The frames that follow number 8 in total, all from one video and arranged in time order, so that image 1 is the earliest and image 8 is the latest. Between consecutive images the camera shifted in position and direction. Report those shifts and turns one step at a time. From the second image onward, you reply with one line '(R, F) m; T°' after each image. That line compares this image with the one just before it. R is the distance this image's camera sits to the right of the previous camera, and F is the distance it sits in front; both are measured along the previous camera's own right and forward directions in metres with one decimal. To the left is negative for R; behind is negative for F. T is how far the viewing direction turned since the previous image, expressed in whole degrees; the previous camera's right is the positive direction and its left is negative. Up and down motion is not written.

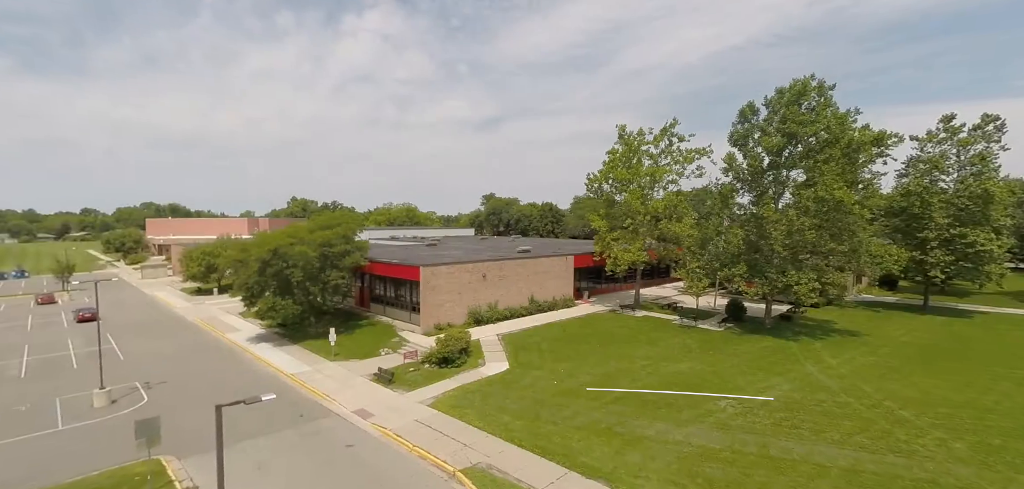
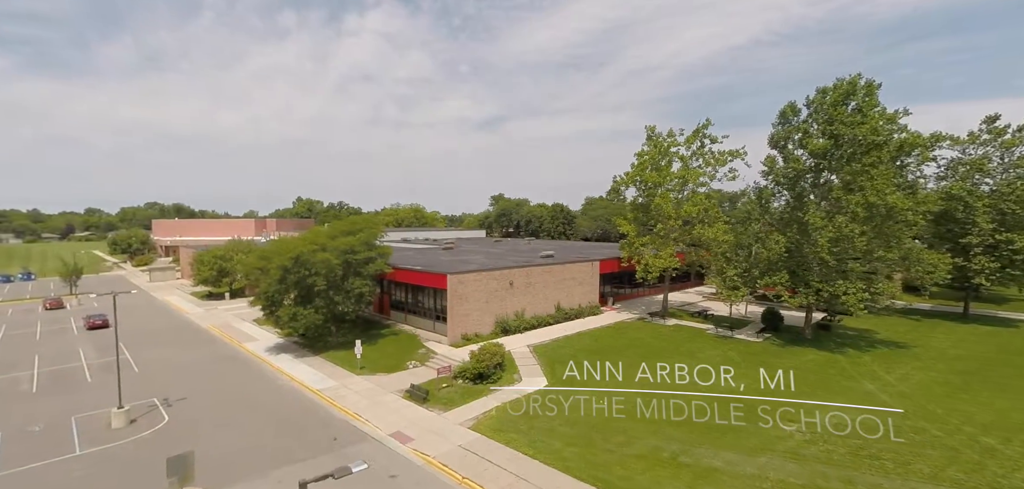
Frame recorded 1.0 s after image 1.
(-1.6, +1.2) m; 0°
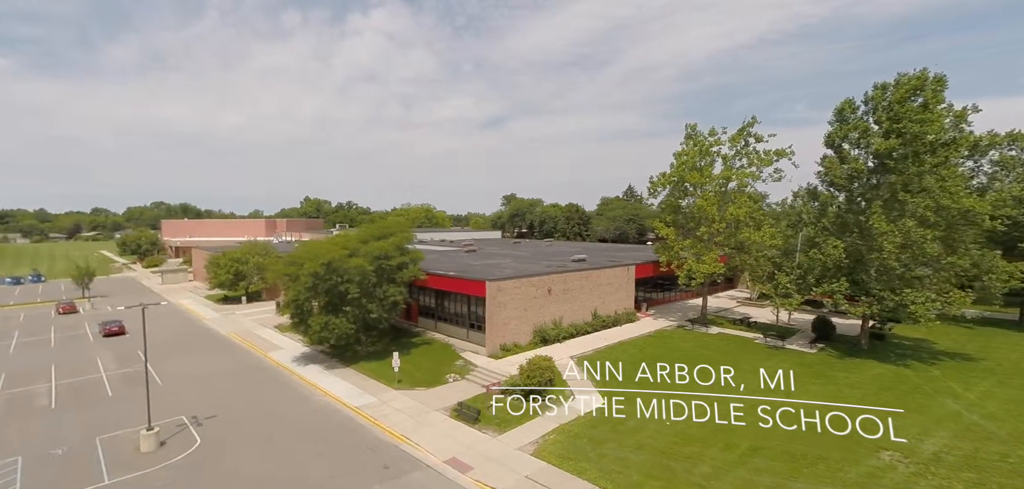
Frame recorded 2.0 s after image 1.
(-2.0, +1.5) m; 0°
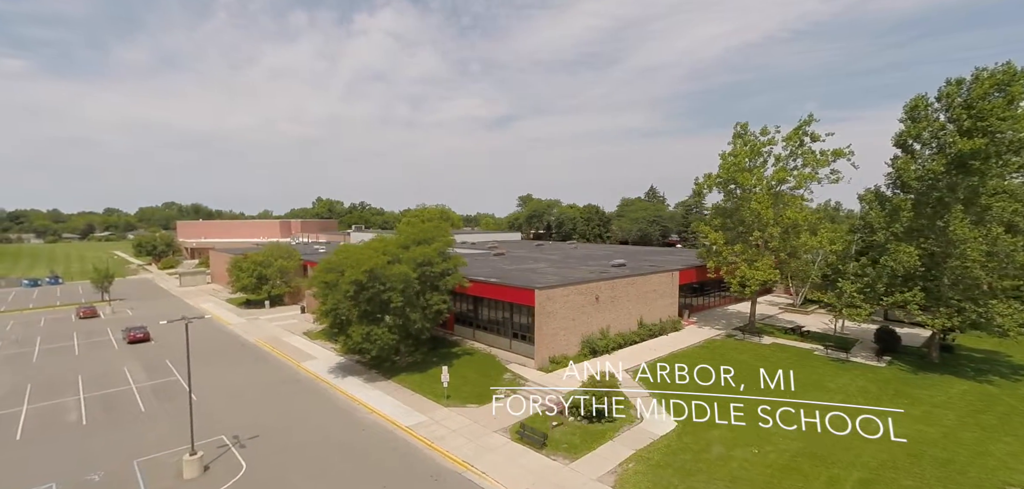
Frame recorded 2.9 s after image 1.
(-2.1, +1.4) m; -1°
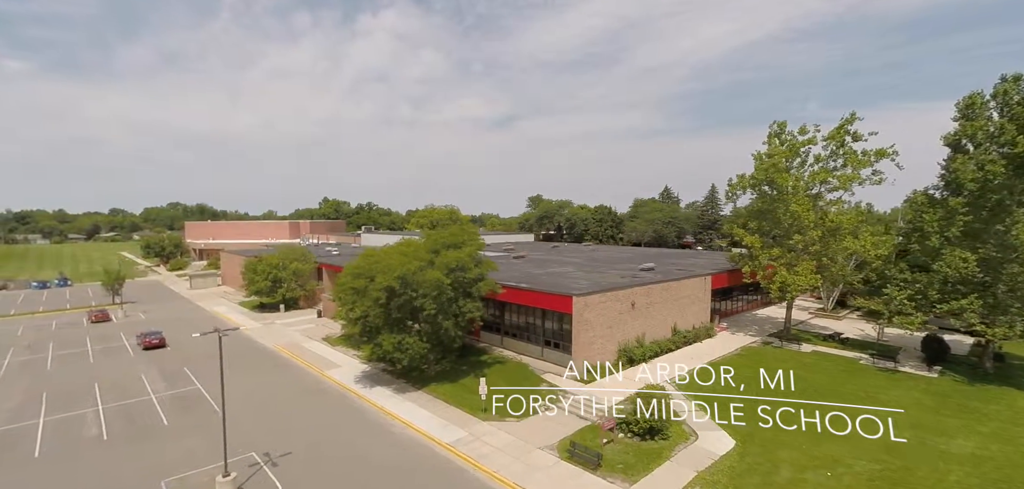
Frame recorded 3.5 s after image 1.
(-1.5, +1.0) m; 0°
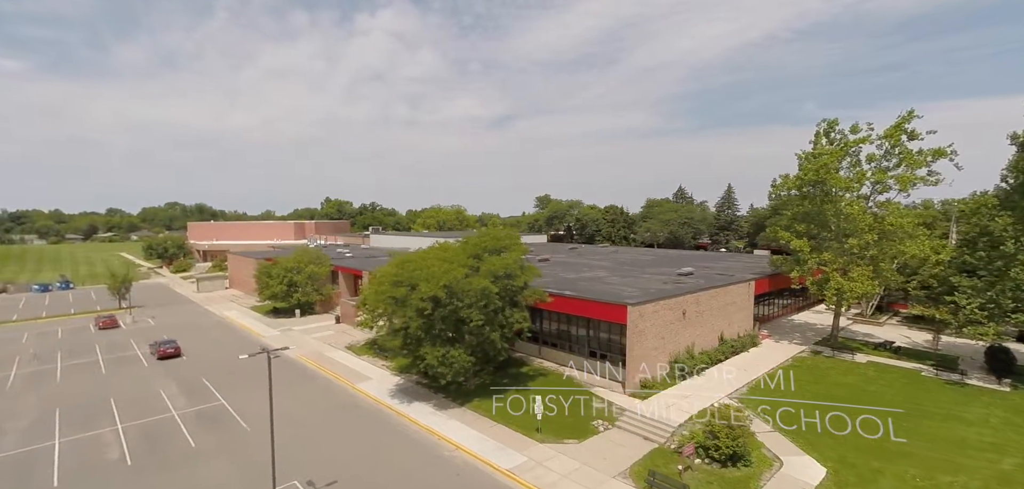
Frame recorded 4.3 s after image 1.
(-2.2, +1.5) m; 0°
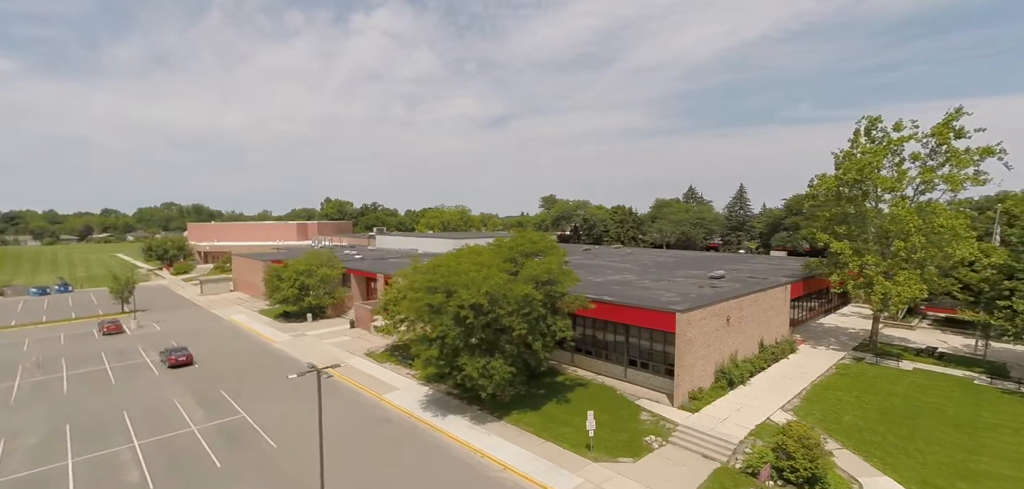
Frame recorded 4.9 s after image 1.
(-1.8, +1.2) m; 0°
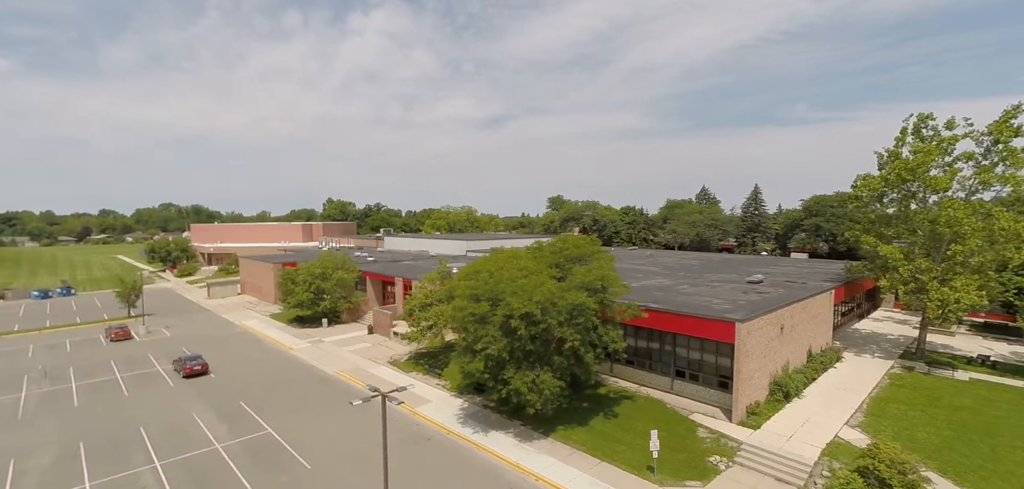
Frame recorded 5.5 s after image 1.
(-1.9, +1.3) m; 0°
